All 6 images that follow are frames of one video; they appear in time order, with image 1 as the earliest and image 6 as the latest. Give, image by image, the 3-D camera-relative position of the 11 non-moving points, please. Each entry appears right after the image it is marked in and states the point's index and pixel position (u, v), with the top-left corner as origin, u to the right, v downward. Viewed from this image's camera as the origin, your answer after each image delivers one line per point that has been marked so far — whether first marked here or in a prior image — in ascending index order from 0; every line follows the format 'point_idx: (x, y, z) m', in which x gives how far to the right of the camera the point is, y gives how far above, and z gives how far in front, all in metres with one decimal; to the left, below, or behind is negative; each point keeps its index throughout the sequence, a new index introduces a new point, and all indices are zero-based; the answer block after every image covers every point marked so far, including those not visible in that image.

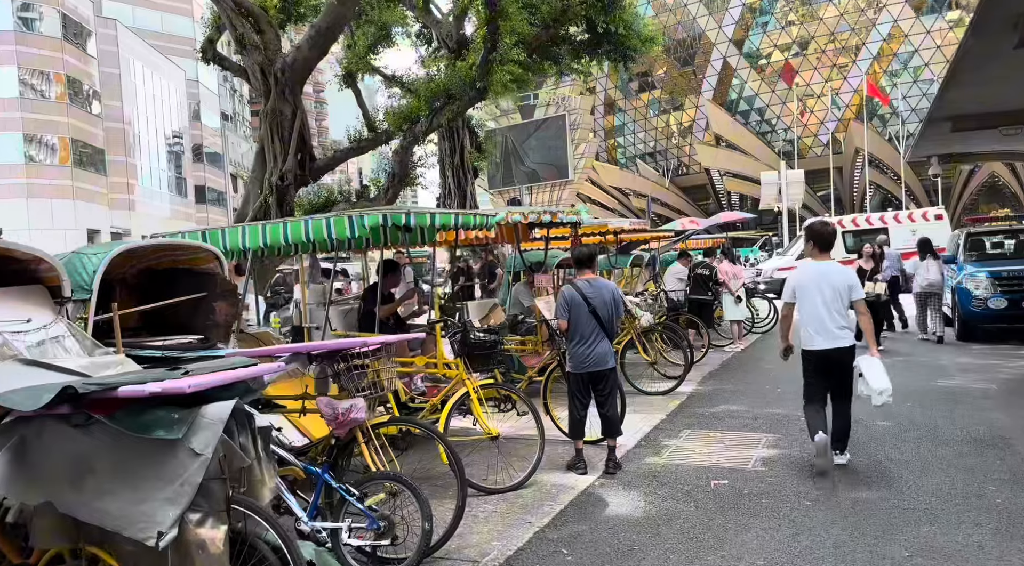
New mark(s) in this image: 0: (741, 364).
0: (+3.3, -1.2, +11.3) m
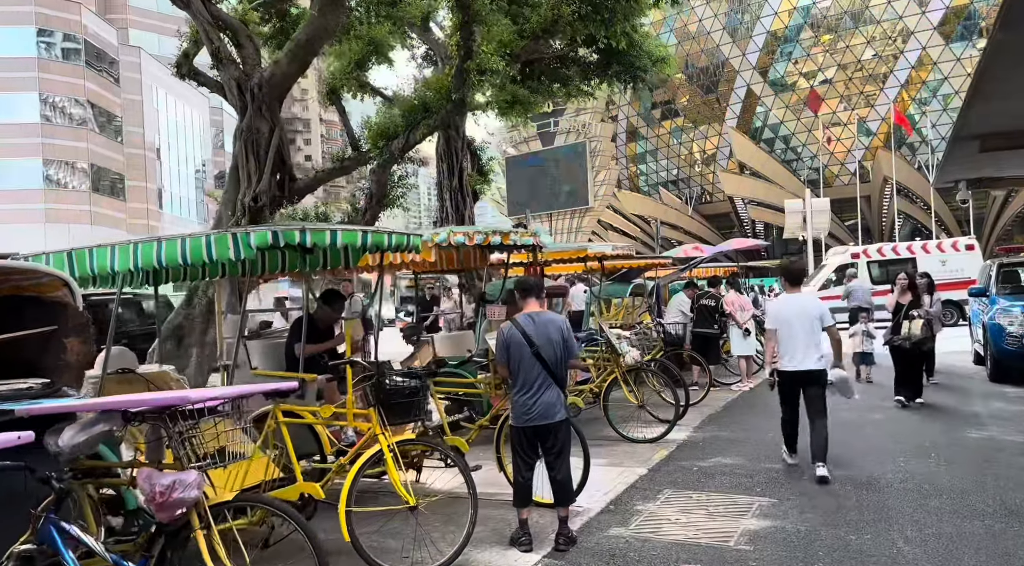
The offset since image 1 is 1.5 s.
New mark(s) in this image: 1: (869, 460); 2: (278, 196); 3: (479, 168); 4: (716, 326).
0: (+3.1, -1.6, +10.2) m
1: (+3.1, -1.6, +6.9) m
2: (-3.7, +1.4, +12.4) m
3: (-0.9, +2.8, +19.6) m
4: (+3.0, -0.6, +11.6) m
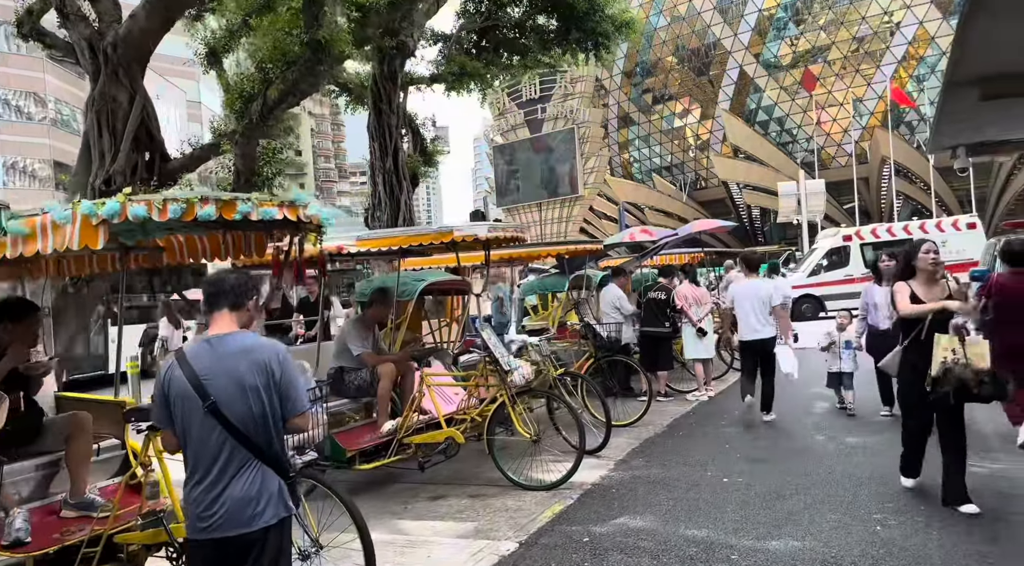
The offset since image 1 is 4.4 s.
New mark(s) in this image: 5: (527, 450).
0: (+1.9, -1.5, +8.2) m
1: (+2.0, -1.5, +4.8) m
2: (-4.9, +1.4, +10.3) m
3: (-2.1, +2.9, +17.5) m
4: (+1.9, -0.5, +9.5) m
5: (+0.1, -1.3, +6.3) m
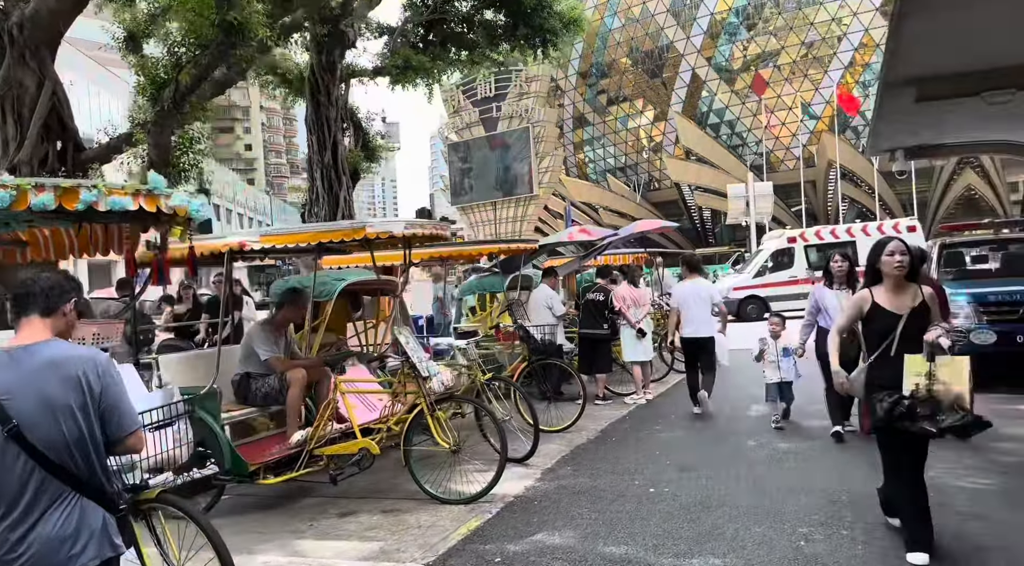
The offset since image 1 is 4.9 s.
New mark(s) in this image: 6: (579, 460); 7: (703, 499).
0: (+1.2, -1.5, +7.9) m
1: (+1.5, -1.5, +4.6) m
2: (-5.7, +1.4, +9.7) m
3: (-3.3, +3.0, +17.0) m
4: (+1.1, -0.5, +9.3) m
5: (-0.5, -1.4, +6.0) m
6: (+0.6, -1.5, +6.7) m
7: (+1.3, -1.5, +5.4) m
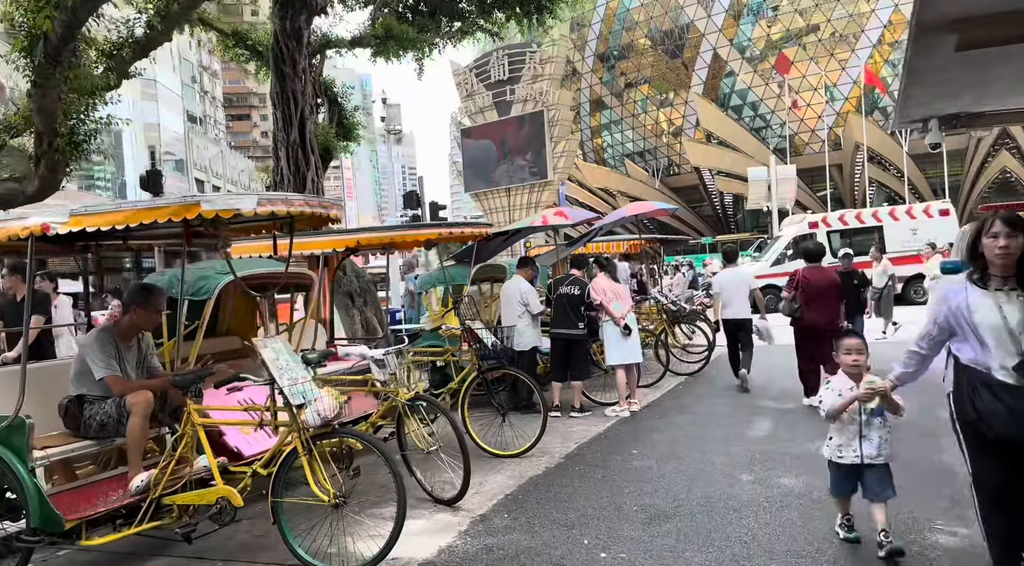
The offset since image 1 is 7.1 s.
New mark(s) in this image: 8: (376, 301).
0: (+0.8, -1.4, +6.5) m
1: (+0.9, -1.5, +3.1) m
2: (-6.1, +1.5, +8.4) m
3: (-3.5, +3.2, +15.6) m
4: (+0.7, -0.4, +7.8) m
5: (-1.0, -1.3, +4.6) m
6: (+0.1, -1.5, +5.2) m
7: (+0.8, -1.5, +3.9) m
8: (-2.2, -0.3, +12.5) m
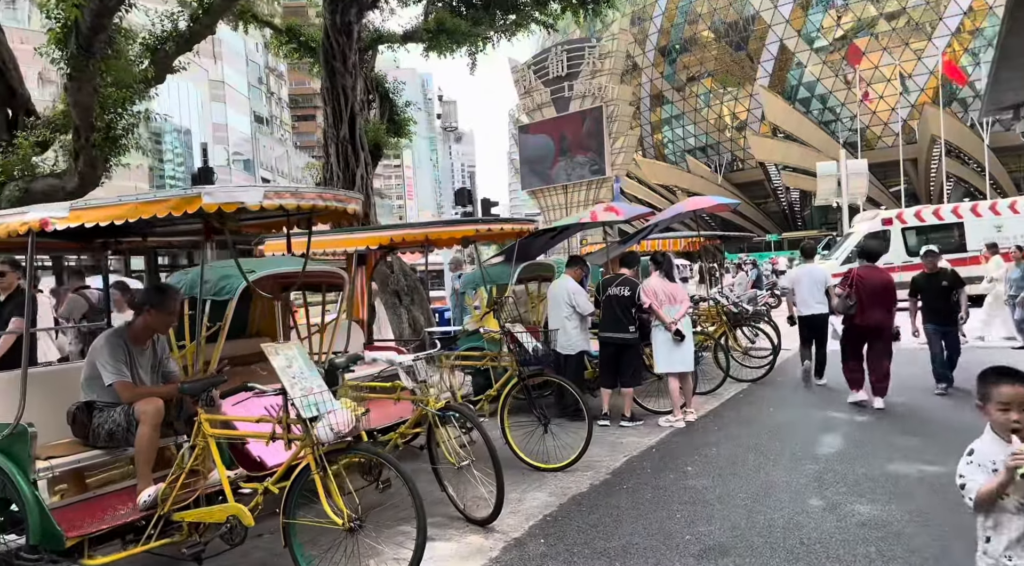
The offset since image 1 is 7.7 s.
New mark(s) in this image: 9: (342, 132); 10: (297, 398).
0: (+1.1, -1.4, +6.0) m
1: (+1.0, -1.5, +2.6) m
2: (-5.6, +1.5, +8.4) m
3: (-2.4, +3.2, +15.4) m
4: (+1.1, -0.4, +7.3) m
5: (-0.8, -1.3, +4.2) m
6: (+0.3, -1.5, +4.8) m
7: (+0.9, -1.5, +3.4) m
8: (-1.4, -0.3, +12.1) m
9: (-2.9, +2.6, +13.4) m
10: (-1.1, -0.5, +3.9) m
